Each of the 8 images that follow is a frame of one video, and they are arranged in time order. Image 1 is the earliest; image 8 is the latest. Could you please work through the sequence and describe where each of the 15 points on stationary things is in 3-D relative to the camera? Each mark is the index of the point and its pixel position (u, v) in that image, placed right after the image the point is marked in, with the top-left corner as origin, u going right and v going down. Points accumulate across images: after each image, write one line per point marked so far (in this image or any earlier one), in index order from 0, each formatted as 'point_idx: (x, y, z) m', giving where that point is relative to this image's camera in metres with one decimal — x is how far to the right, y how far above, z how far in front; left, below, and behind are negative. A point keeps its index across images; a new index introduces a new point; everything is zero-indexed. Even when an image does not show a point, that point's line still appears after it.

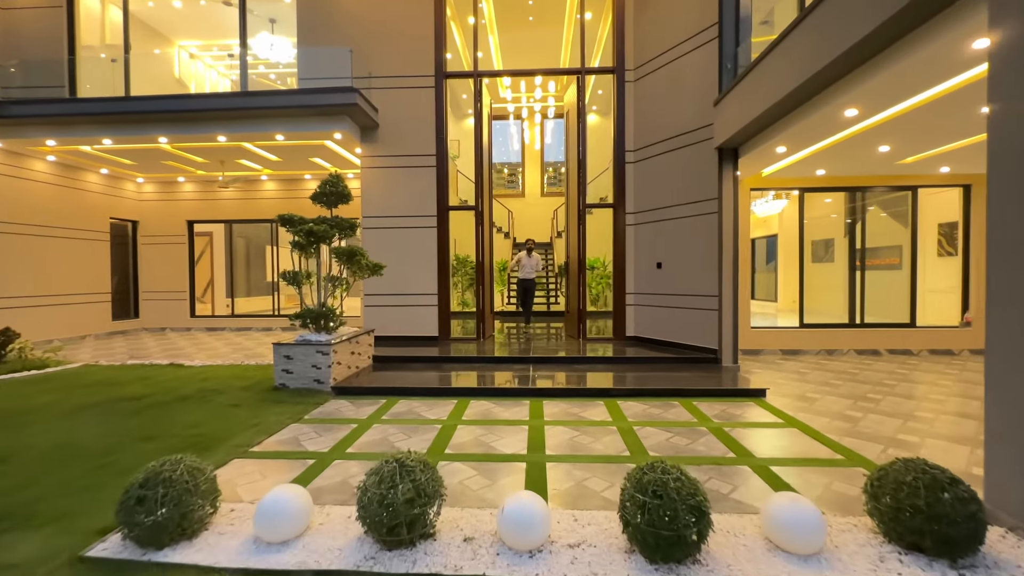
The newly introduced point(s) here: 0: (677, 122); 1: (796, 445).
0: (+2.5, +2.5, +6.8) m
1: (+2.3, -1.3, +3.6) m
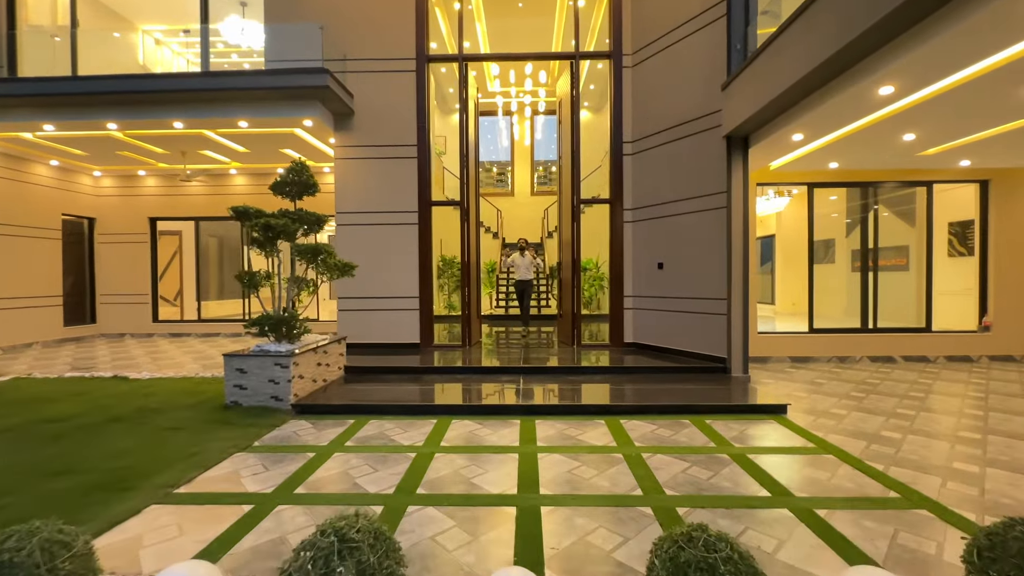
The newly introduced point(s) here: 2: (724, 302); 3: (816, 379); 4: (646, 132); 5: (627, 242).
0: (+2.3, +2.5, +6.2) m
1: (+2.2, -1.3, +3.0) m
2: (+2.7, -0.2, +5.7) m
3: (+4.1, -1.2, +6.0) m
4: (+2.0, +2.3, +6.8) m
5: (+1.8, +0.7, +7.0) m
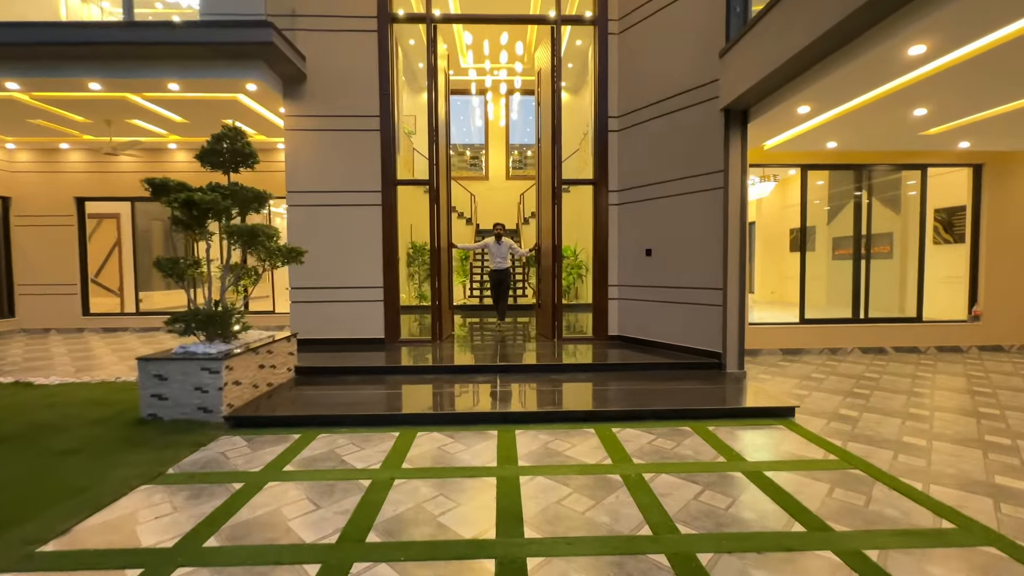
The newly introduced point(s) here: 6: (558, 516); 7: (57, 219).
0: (+2.0, +2.6, +5.6) m
1: (+2.1, -1.2, +2.6) m
2: (+2.4, -0.1, +5.2) m
3: (+3.8, -1.1, +5.6) m
4: (+1.7, +2.5, +6.2) m
5: (+1.4, +0.9, +6.5) m
6: (+0.3, -1.3, +2.5) m
7: (-9.1, +1.4, +9.0) m
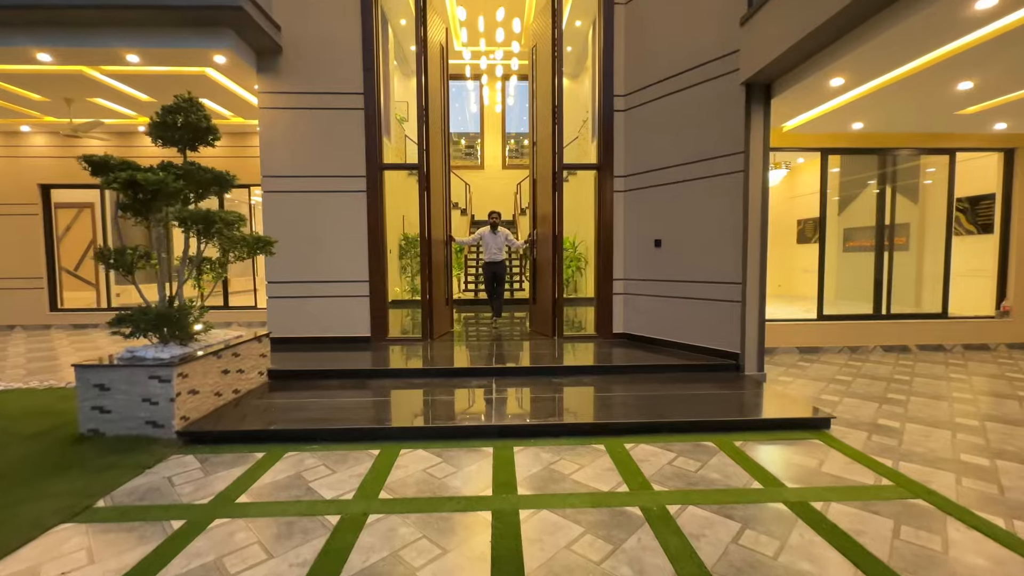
0: (+2.0, +2.7, +5.1) m
1: (+2.1, -1.2, +2.1) m
2: (+2.4, 0.0, +4.7) m
3: (+3.8, -1.0, +5.2) m
4: (+1.6, +2.6, +5.6) m
5: (+1.4, +1.0, +6.0) m
6: (+0.2, -1.3, +2.0) m
7: (-9.2, +1.5, +8.4) m
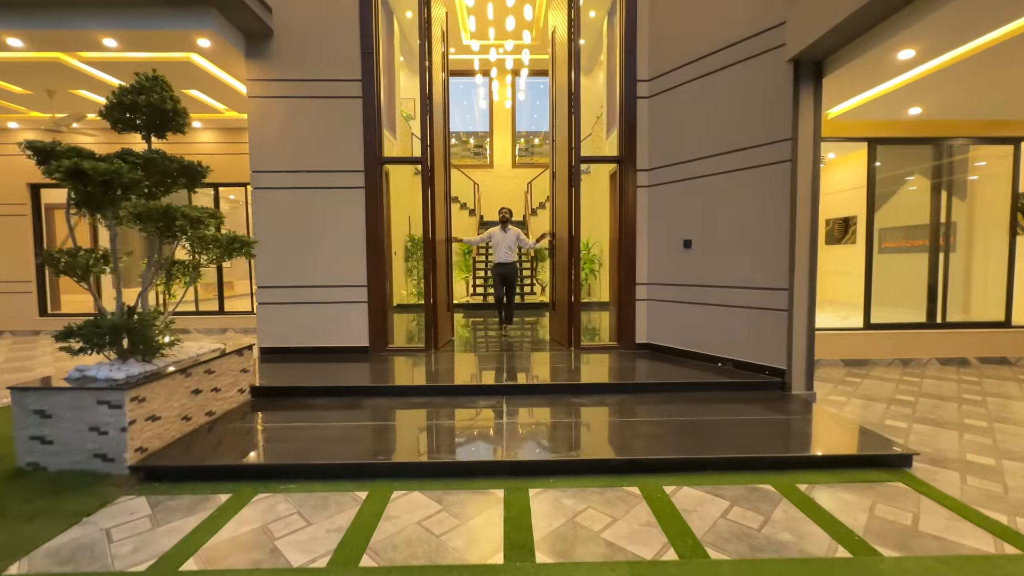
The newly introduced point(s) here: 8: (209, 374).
0: (+2.1, +2.6, +4.5) m
1: (+2.1, -1.3, +1.5) m
2: (+2.5, -0.1, +4.1) m
3: (+3.9, -1.1, +4.5) m
4: (+1.8, +2.5, +5.1) m
5: (+1.5, +0.9, +5.4) m
6: (+0.3, -1.3, +1.5) m
7: (-9.0, +1.4, +8.0) m
8: (-2.4, -0.7, +3.5) m
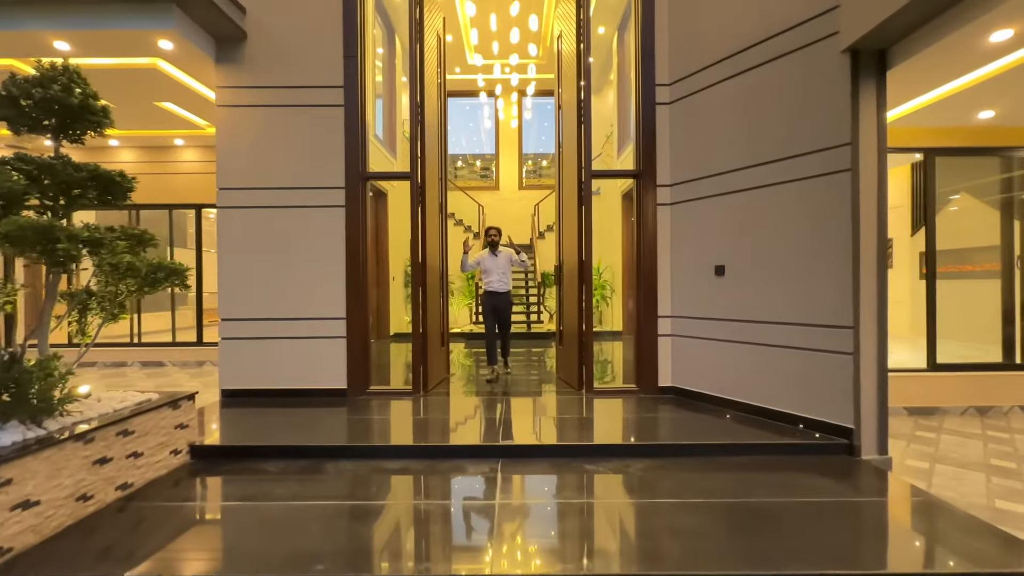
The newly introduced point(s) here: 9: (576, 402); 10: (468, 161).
0: (+2.1, +2.3, +3.9) m
1: (+2.1, -1.4, +0.7) m
2: (+2.5, -0.3, +3.3) m
3: (+3.9, -1.4, +3.7) m
4: (+1.8, +2.2, +4.4) m
5: (+1.6, +0.6, +4.7) m
6: (+0.2, -1.4, +0.6) m
7: (-8.9, +0.9, +7.5) m
8: (-2.4, -0.9, +2.8) m
9: (+0.6, -1.1, +4.5) m
10: (-1.1, +3.3, +11.2) m
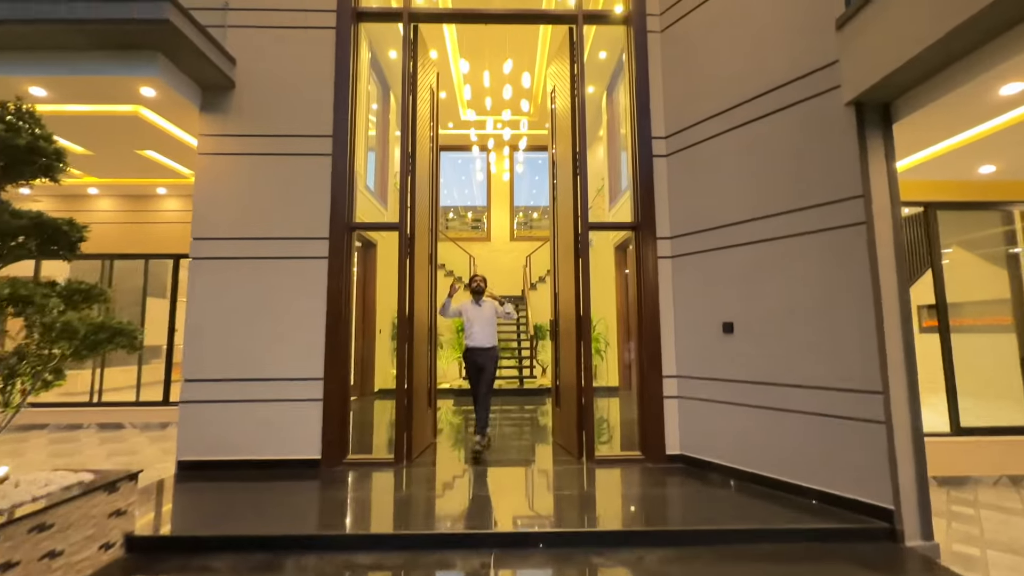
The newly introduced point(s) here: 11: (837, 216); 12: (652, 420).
0: (+2.1, +1.8, +3.9) m
1: (+2.1, -1.5, +0.2) m
2: (+2.5, -0.8, +3.0) m
3: (+3.8, -1.8, +3.3) m
4: (+1.7, +1.6, +4.4) m
5: (+1.5, 0.0, +4.4) m
6: (+0.3, -1.5, +0.2) m
7: (-9.0, +0.1, +7.1) m
8: (-2.4, -1.3, +2.3) m
9: (+0.6, -1.7, +4.0) m
10: (-1.3, +2.0, +11.2) m
11: (+2.4, +0.5, +3.3) m
12: (+1.4, -1.3, +4.3) m
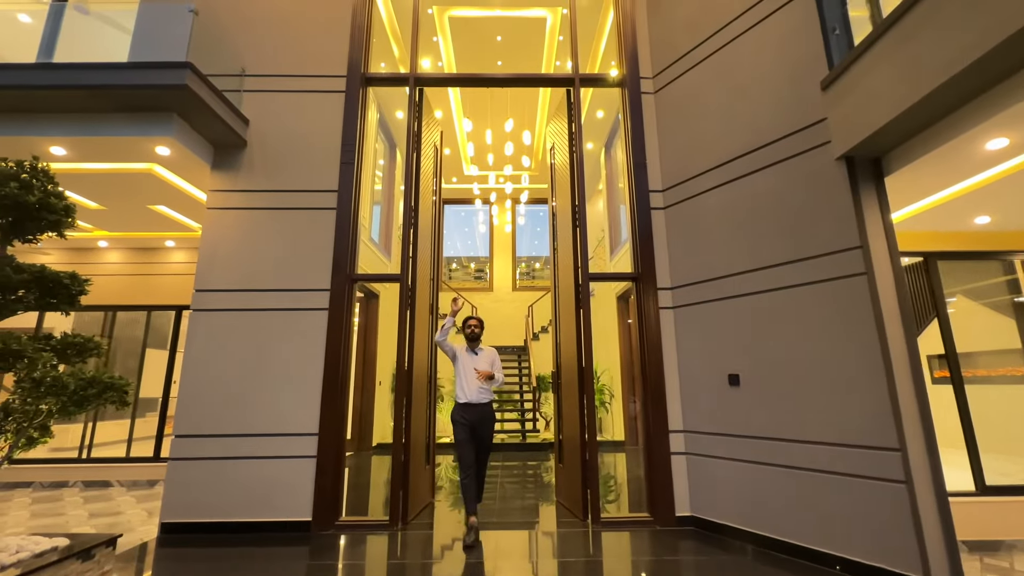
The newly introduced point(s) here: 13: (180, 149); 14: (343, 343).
0: (+2.1, +1.4, +4.0) m
1: (+2.1, -1.5, 0.0) m
2: (+2.5, -1.1, +2.9) m
3: (+3.8, -2.2, +3.0) m
4: (+1.7, +1.1, +4.5) m
5: (+1.5, -0.5, +4.4) m
6: (+0.2, -1.6, 0.0) m
7: (-9.0, -0.7, +7.1) m
8: (-2.4, -1.5, +2.2) m
9: (+0.6, -2.1, +3.8) m
10: (-1.3, +0.7, +11.3) m
11: (+2.4, +0.2, +3.3) m
12: (+1.4, -1.7, +4.1) m
13: (-3.2, +1.3, +4.3) m
14: (-1.7, -0.5, +4.4) m
